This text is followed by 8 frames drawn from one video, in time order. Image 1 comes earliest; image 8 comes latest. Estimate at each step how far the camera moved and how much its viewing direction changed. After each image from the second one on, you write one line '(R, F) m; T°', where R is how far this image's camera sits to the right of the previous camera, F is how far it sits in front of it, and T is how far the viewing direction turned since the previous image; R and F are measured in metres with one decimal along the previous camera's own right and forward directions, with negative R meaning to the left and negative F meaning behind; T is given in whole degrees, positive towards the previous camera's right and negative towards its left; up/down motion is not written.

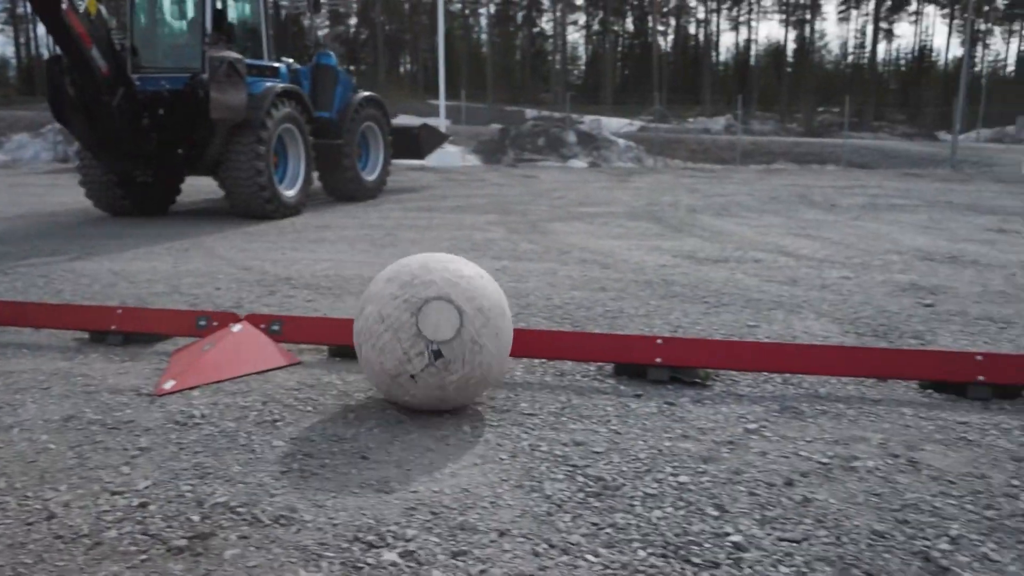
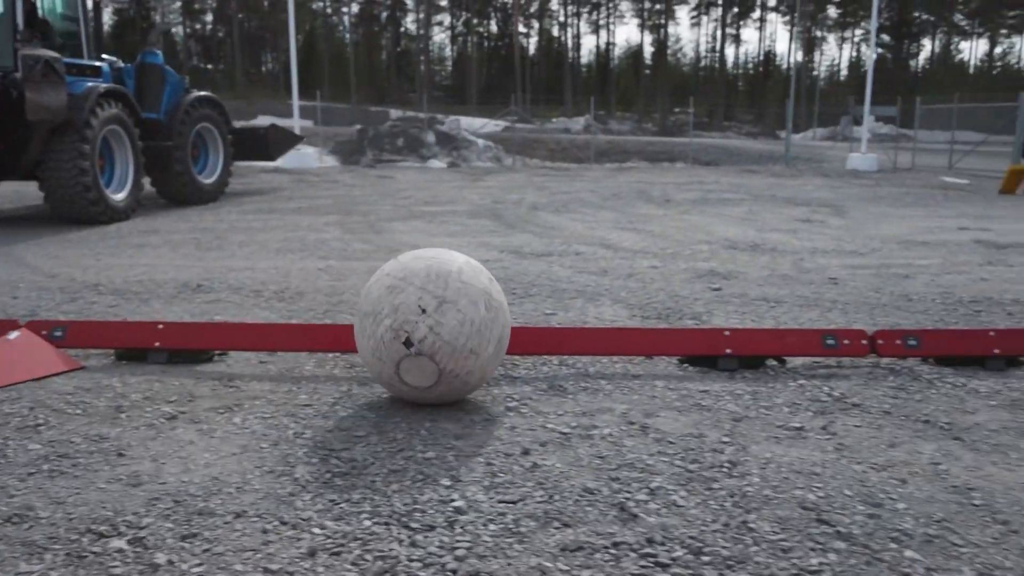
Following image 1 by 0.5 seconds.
(+0.6, -0.2) m; +8°
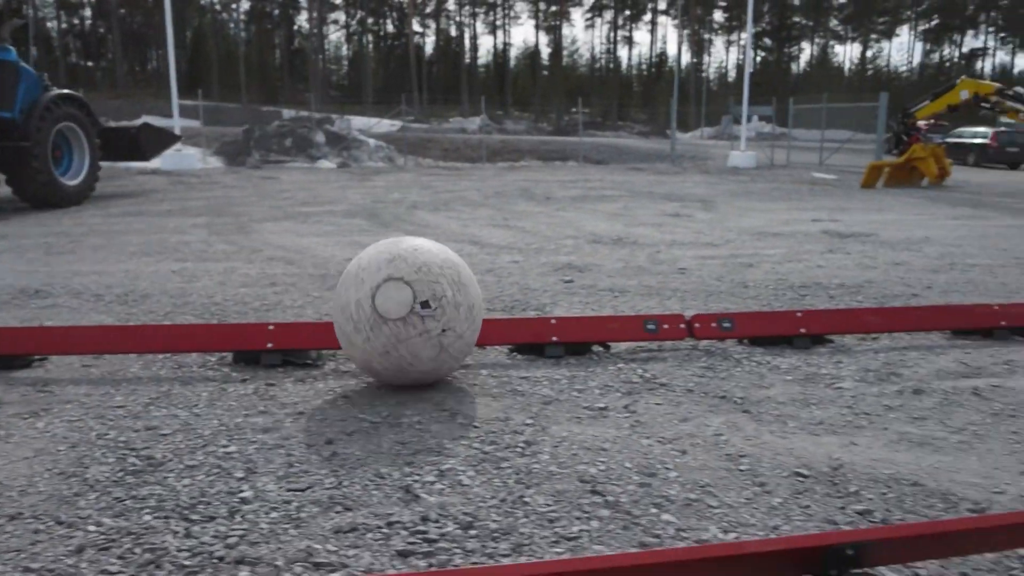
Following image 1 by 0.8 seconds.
(+0.5, -0.1) m; +6°
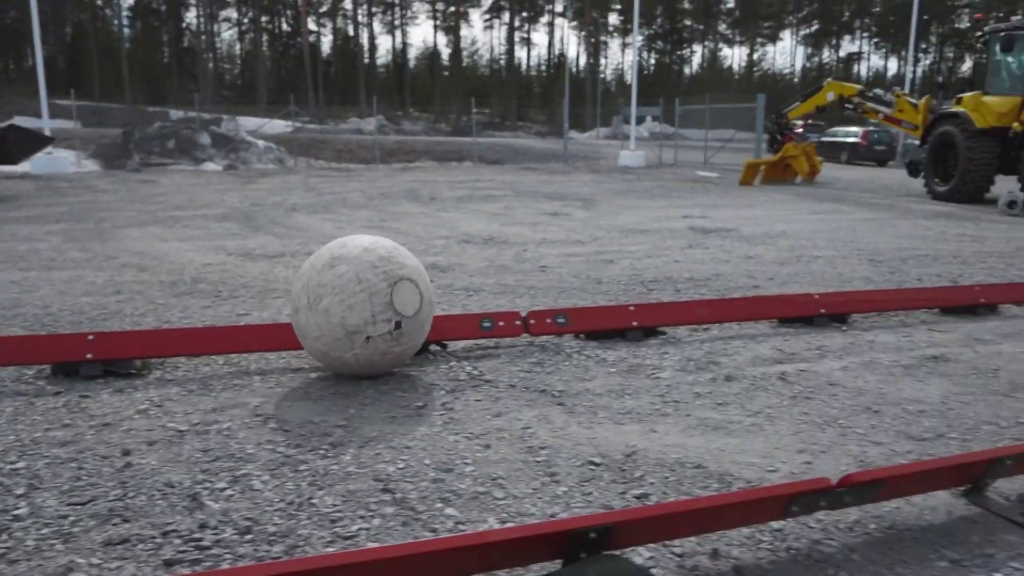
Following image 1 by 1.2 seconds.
(+0.5, -0.1) m; +6°
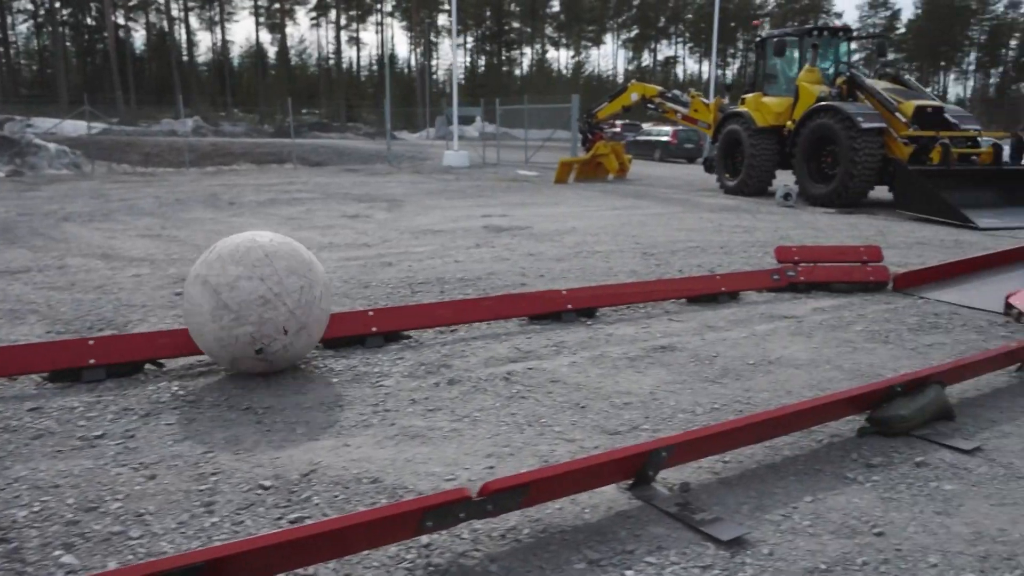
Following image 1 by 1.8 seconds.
(+0.7, +0.1) m; +11°
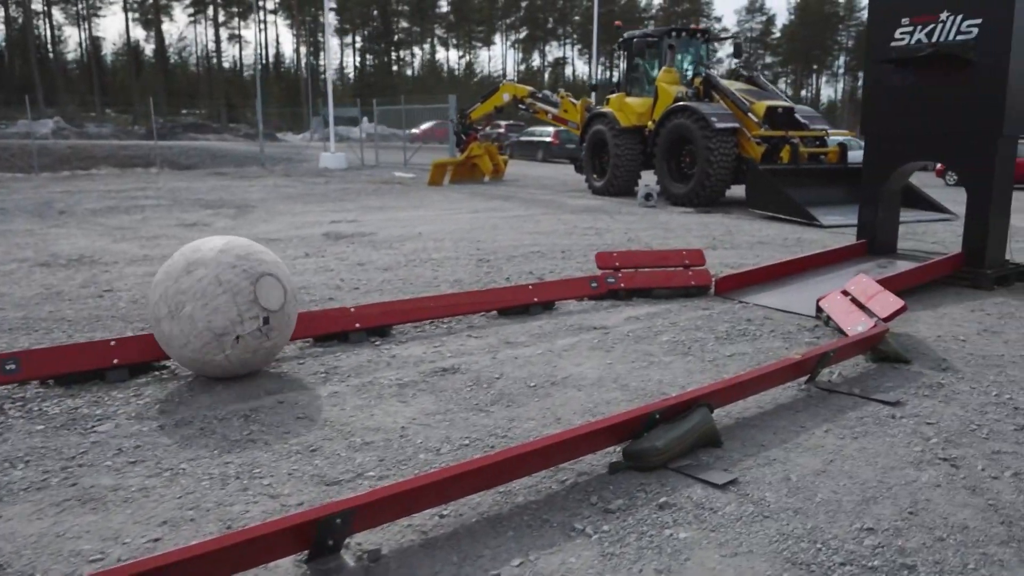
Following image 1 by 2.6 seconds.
(+0.8, +0.5) m; +7°
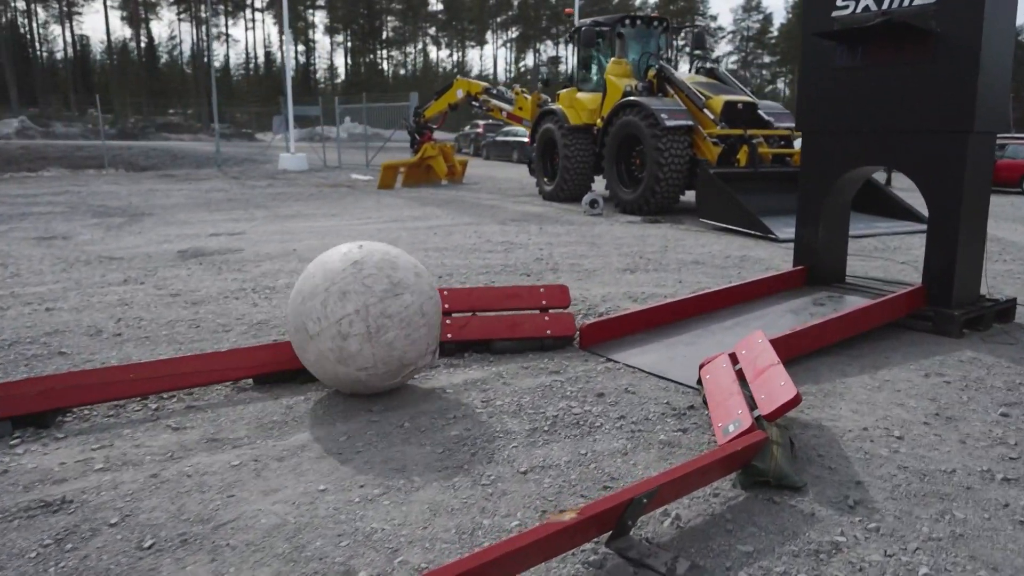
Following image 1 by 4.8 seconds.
(+1.3, +1.8) m; 0°
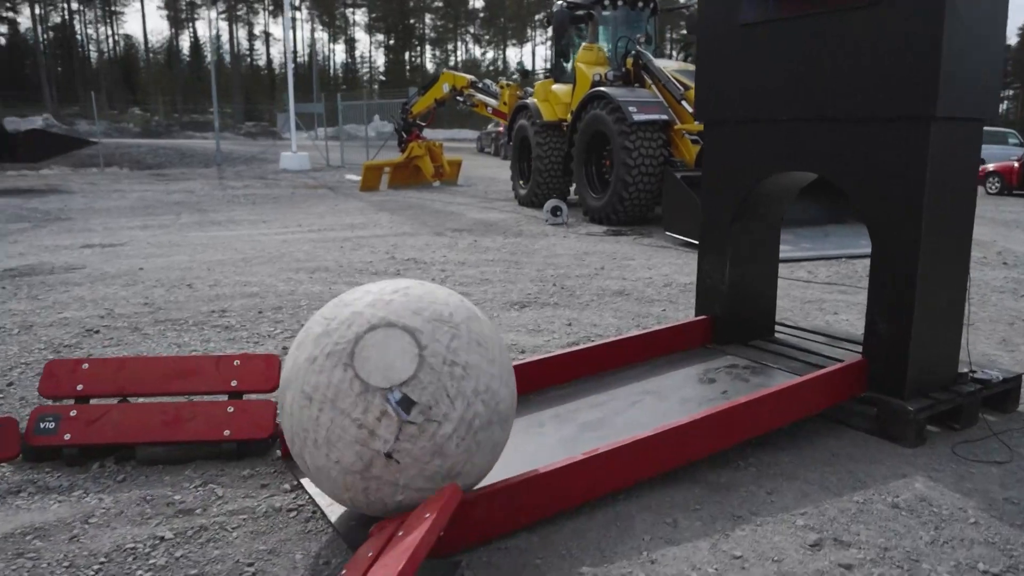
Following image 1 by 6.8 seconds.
(+1.5, +1.9) m; -4°
